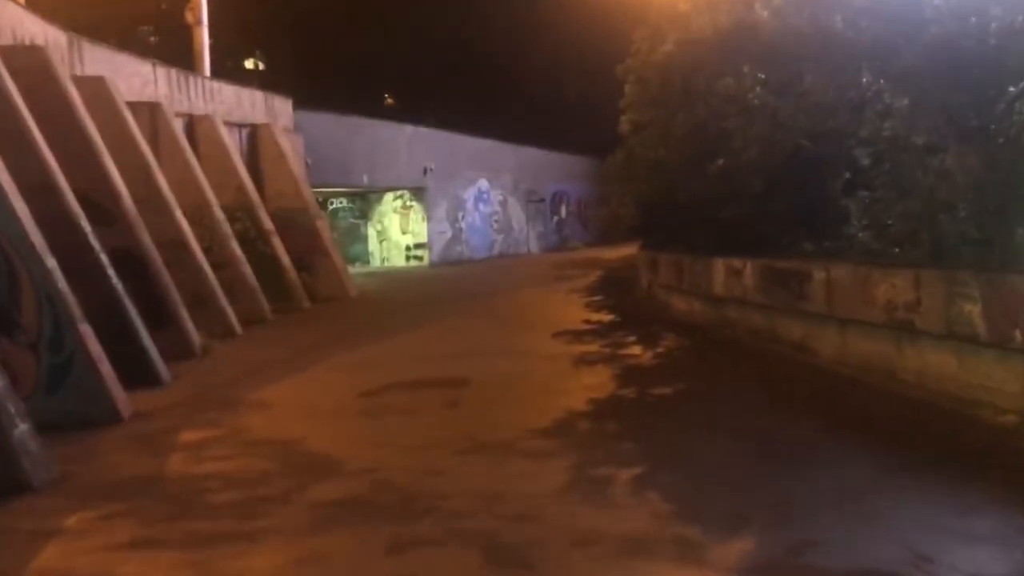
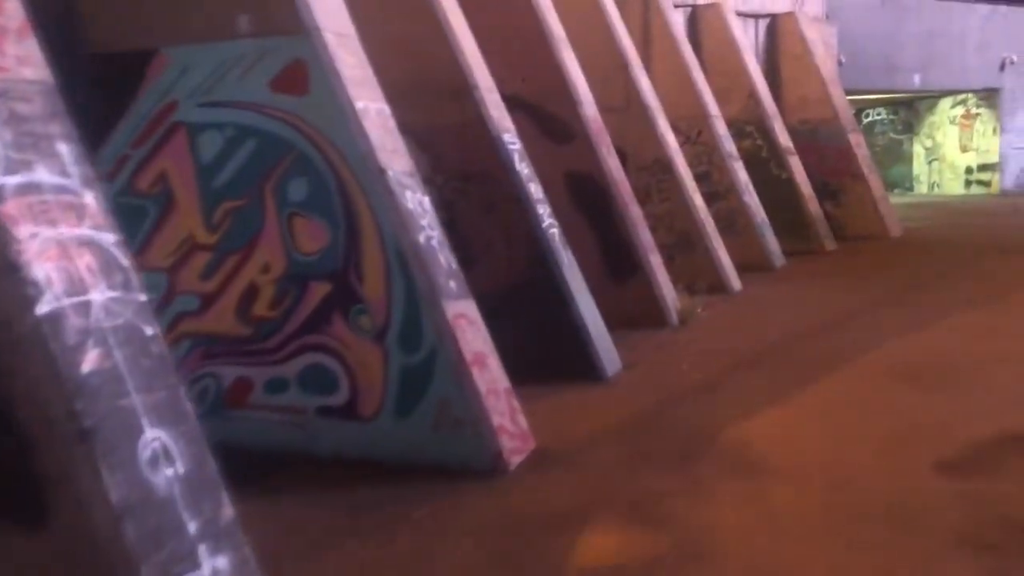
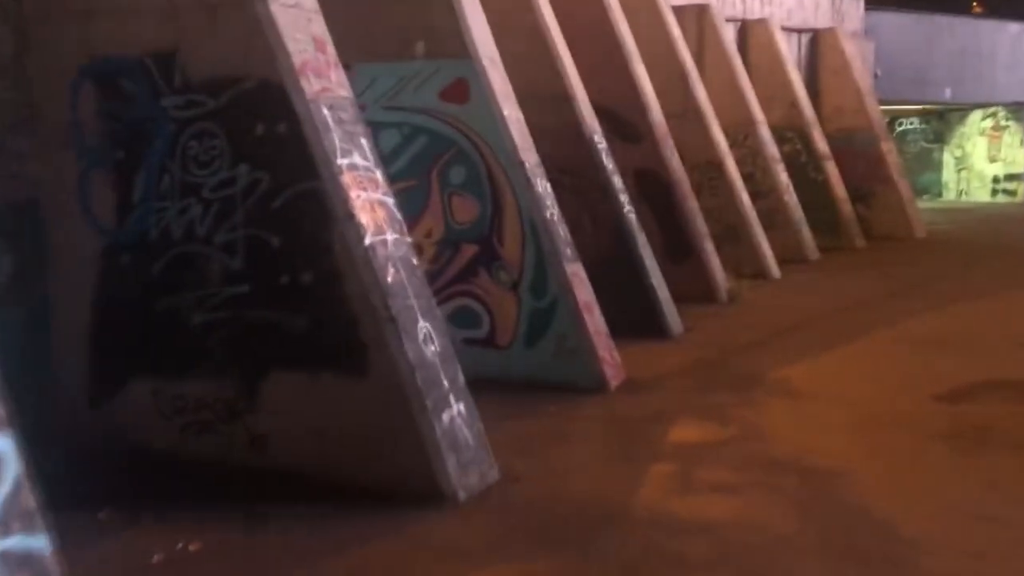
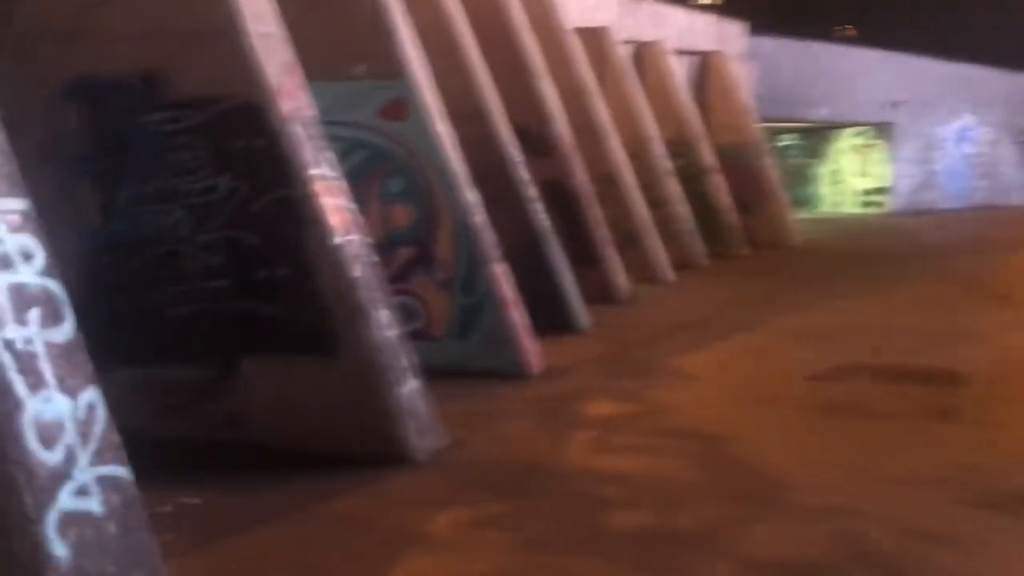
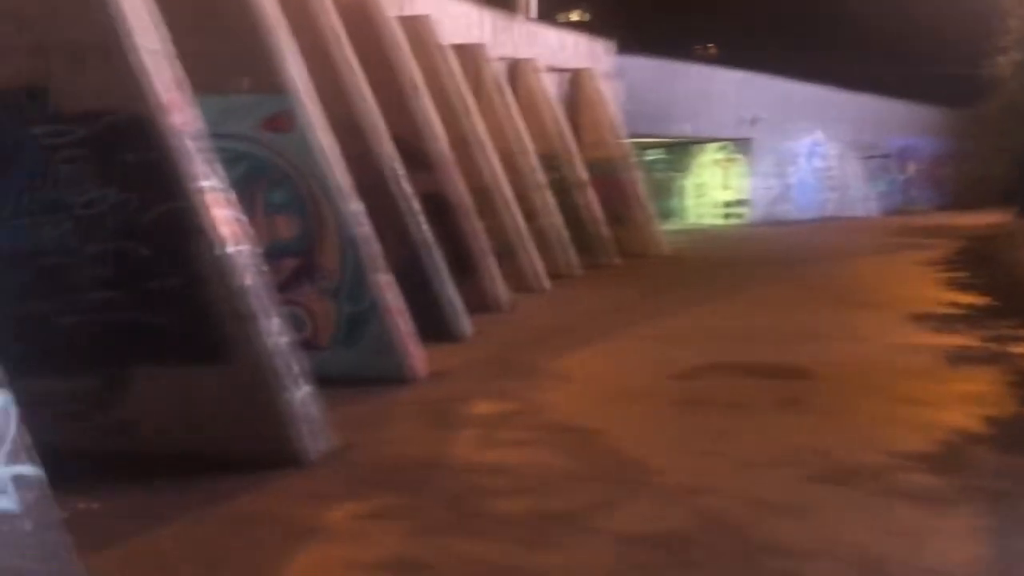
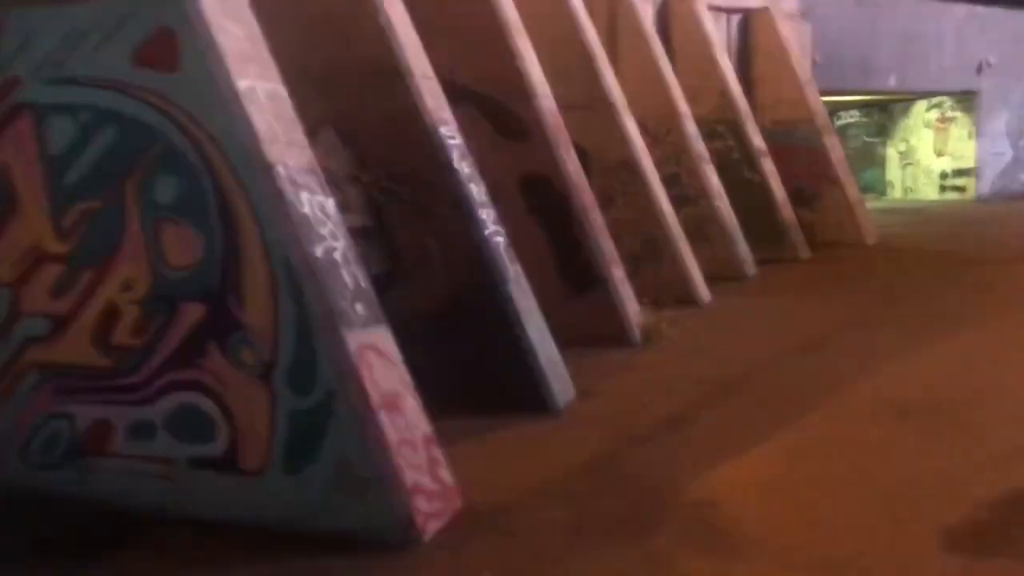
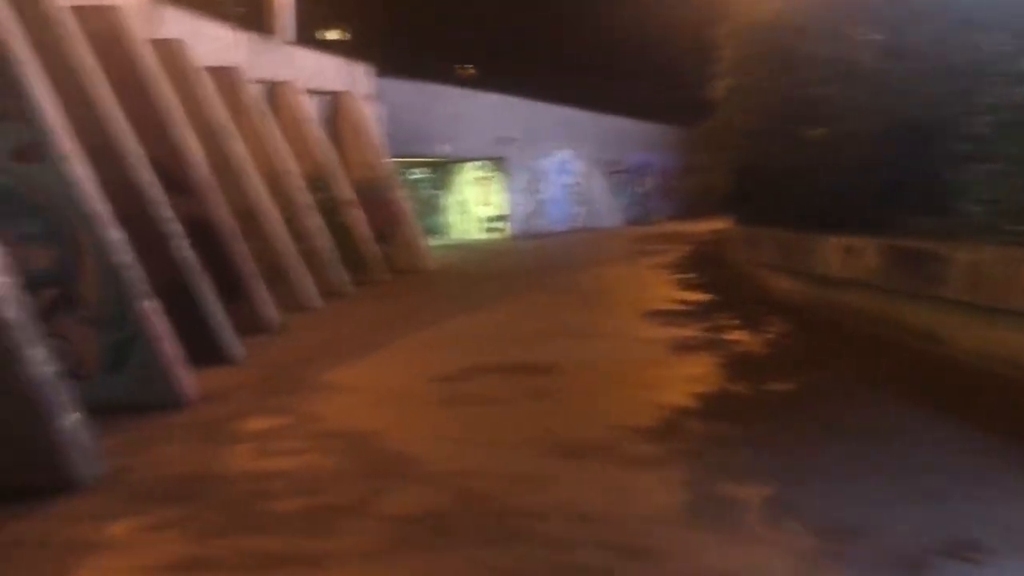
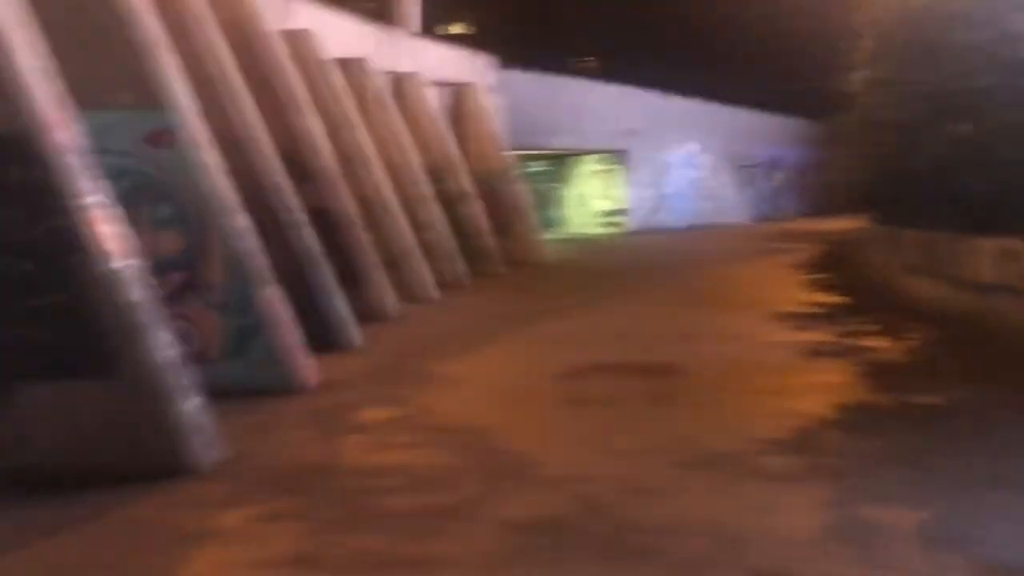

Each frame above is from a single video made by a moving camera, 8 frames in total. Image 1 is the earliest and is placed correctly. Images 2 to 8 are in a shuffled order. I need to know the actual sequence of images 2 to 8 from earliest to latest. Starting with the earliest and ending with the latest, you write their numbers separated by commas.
7, 8, 5, 4, 3, 2, 6
